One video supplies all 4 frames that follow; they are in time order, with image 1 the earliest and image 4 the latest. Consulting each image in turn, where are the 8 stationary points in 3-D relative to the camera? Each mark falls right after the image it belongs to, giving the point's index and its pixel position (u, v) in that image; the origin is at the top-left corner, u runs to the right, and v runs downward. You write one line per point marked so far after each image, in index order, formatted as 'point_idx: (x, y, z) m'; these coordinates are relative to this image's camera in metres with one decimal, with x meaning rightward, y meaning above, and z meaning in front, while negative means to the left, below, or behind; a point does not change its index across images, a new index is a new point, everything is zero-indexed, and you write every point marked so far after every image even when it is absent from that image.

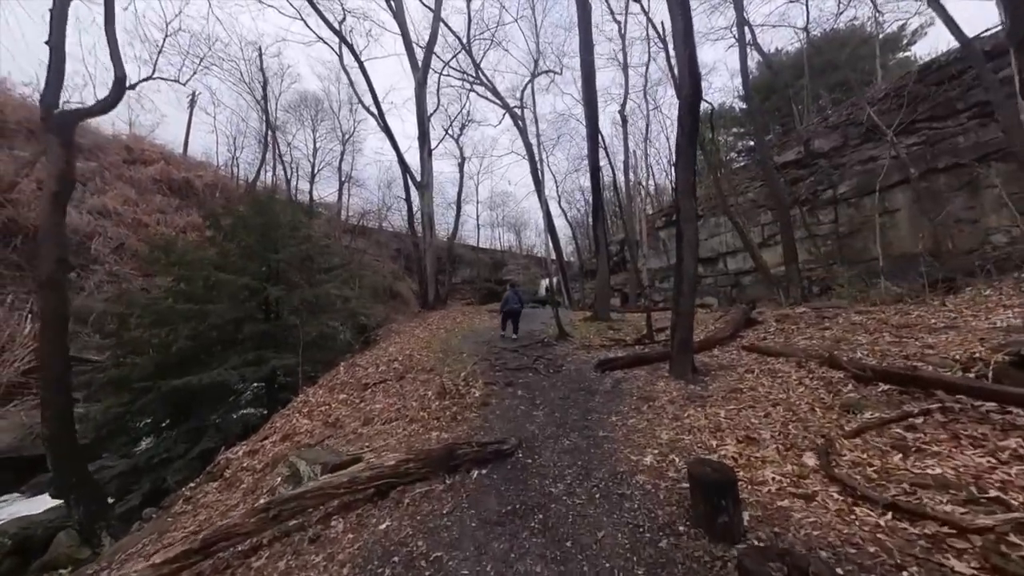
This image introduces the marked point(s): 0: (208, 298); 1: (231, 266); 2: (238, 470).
0: (-12.7, -0.4, +12.1) m
1: (-12.7, +1.0, +13.0) m
2: (-6.8, -4.5, +7.2) m
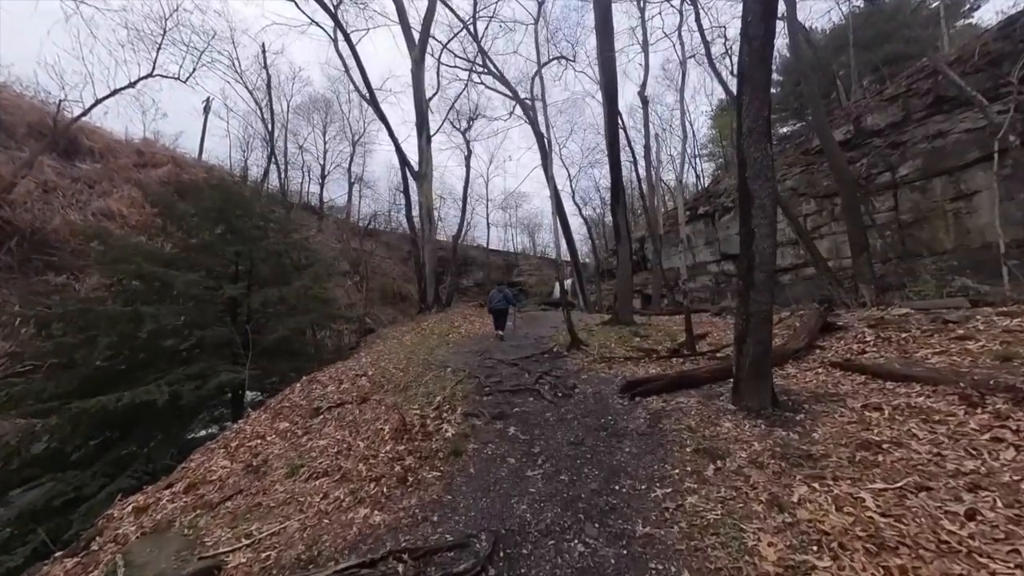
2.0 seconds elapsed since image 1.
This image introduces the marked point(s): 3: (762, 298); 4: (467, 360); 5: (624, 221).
0: (-12.7, -0.4, +10.3) m
1: (-12.6, +1.0, +11.3) m
2: (-7.0, -4.4, +5.1) m
3: (+4.5, -0.1, +5.3) m
4: (-1.4, -2.3, +9.3) m
5: (+5.6, +3.4, +14.6) m
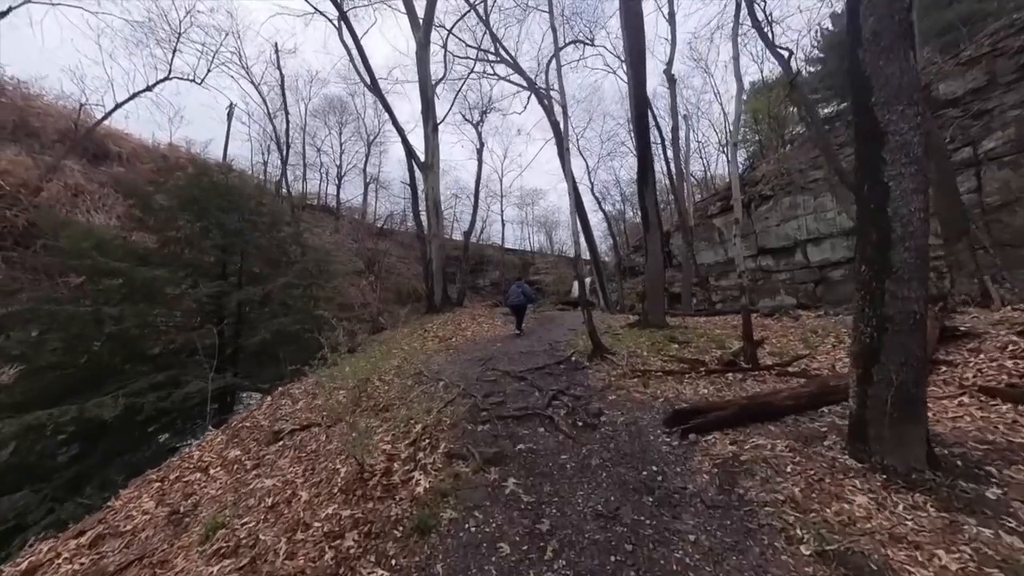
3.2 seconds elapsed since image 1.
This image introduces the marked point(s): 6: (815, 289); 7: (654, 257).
0: (-12.4, -0.3, +9.4) m
1: (-12.3, +1.1, +10.3) m
2: (-7.0, -4.3, +3.8) m
3: (+4.4, 0.0, +3.3) m
4: (-1.1, -2.2, +7.6) m
5: (+6.1, +3.5, +12.5) m
6: (+19.2, 0.0, +17.4) m
7: (+6.0, +1.3, +12.1) m
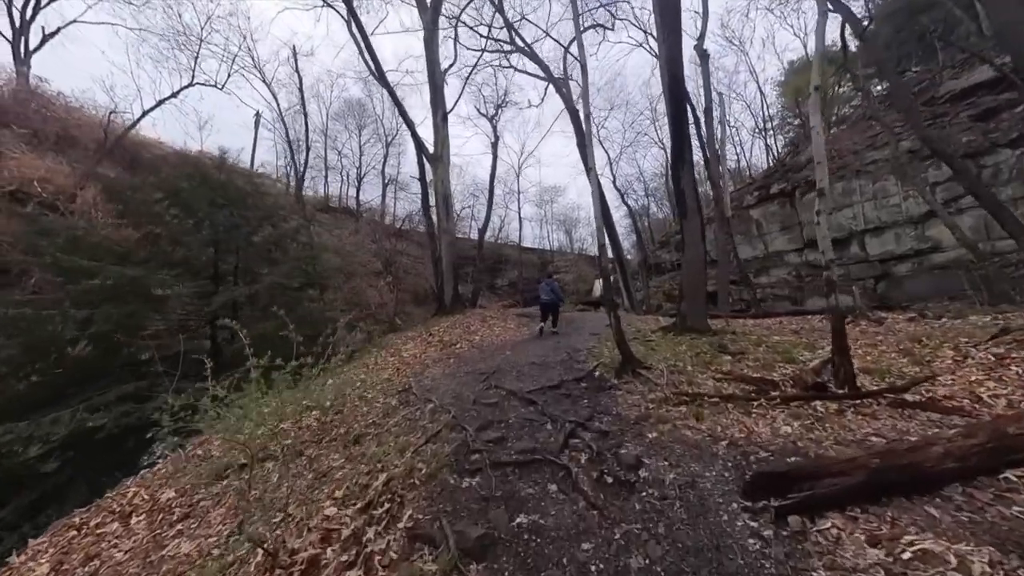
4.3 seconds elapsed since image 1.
0: (-12.1, -0.4, +8.7) m
1: (-12.0, +1.0, +9.6) m
2: (-7.1, -4.3, +2.8) m
3: (+4.3, +0.1, +1.5) m
4: (-1.0, -2.1, +6.2) m
5: (+6.6, +3.6, +10.5) m
6: (+20.0, +0.2, +14.5) m
7: (+6.4, +1.4, +10.2) m
